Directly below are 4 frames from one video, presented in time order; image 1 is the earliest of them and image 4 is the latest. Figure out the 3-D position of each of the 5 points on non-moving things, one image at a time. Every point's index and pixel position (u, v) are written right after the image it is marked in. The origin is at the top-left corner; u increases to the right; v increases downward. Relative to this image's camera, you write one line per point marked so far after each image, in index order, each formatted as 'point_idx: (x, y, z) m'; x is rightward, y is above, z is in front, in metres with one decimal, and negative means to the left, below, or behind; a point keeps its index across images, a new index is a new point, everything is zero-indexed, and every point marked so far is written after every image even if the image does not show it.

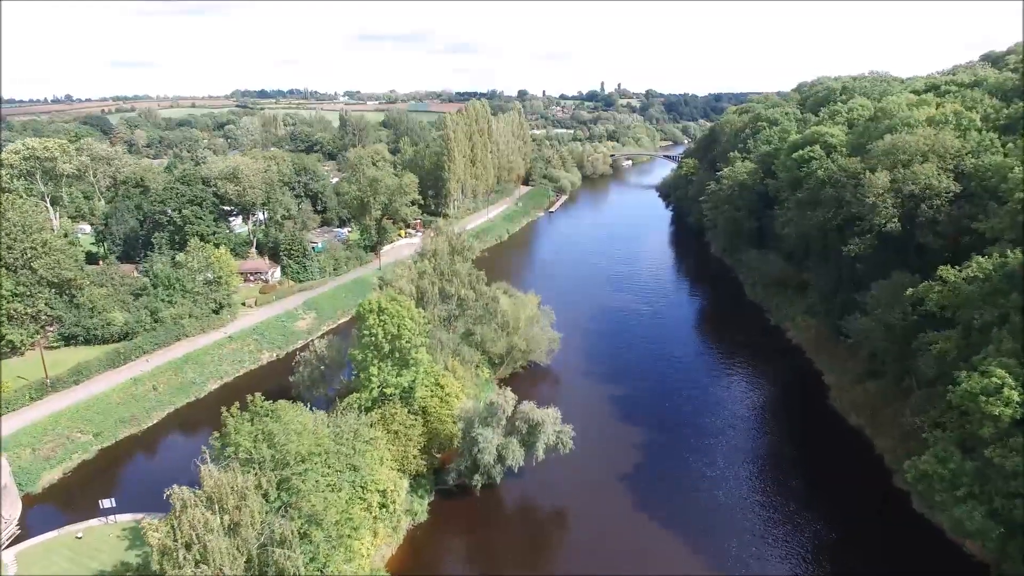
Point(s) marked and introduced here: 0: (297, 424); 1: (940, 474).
0: (-7.2, -4.7, +19.1) m
1: (+13.3, -5.8, +18.0) m
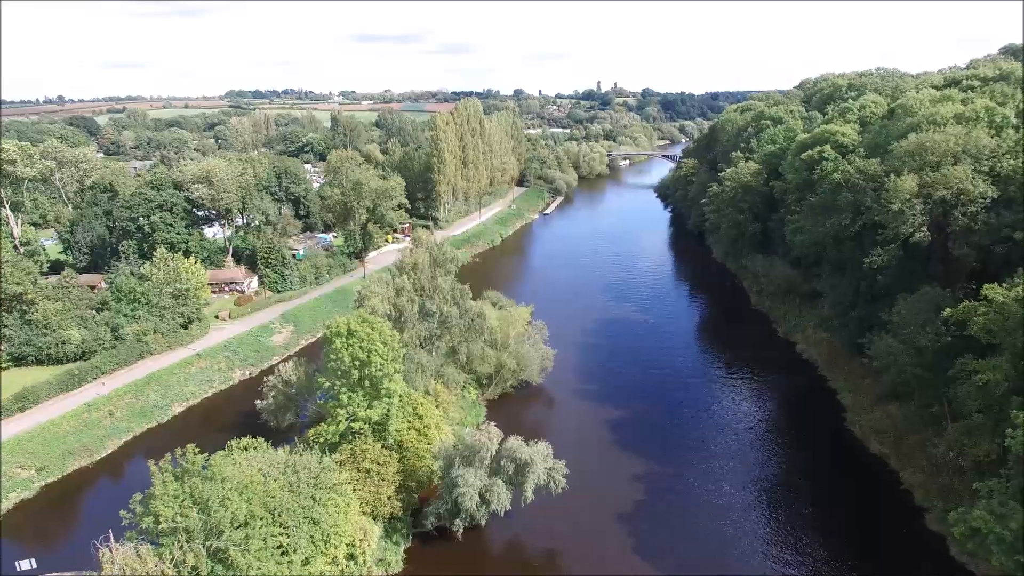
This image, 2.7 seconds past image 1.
0: (-7.7, -5.5, +16.3) m
1: (+12.8, -6.5, +15.3) m
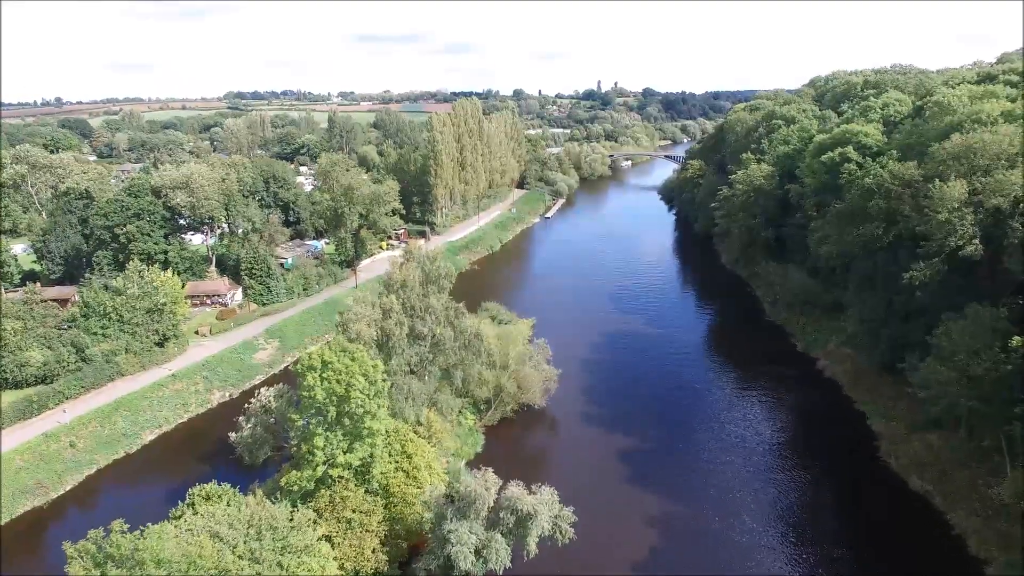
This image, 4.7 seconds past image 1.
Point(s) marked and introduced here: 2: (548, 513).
0: (-7.7, -6.3, +13.7) m
1: (+12.8, -7.2, +12.7) m
2: (+1.2, -7.2, +18.8) m
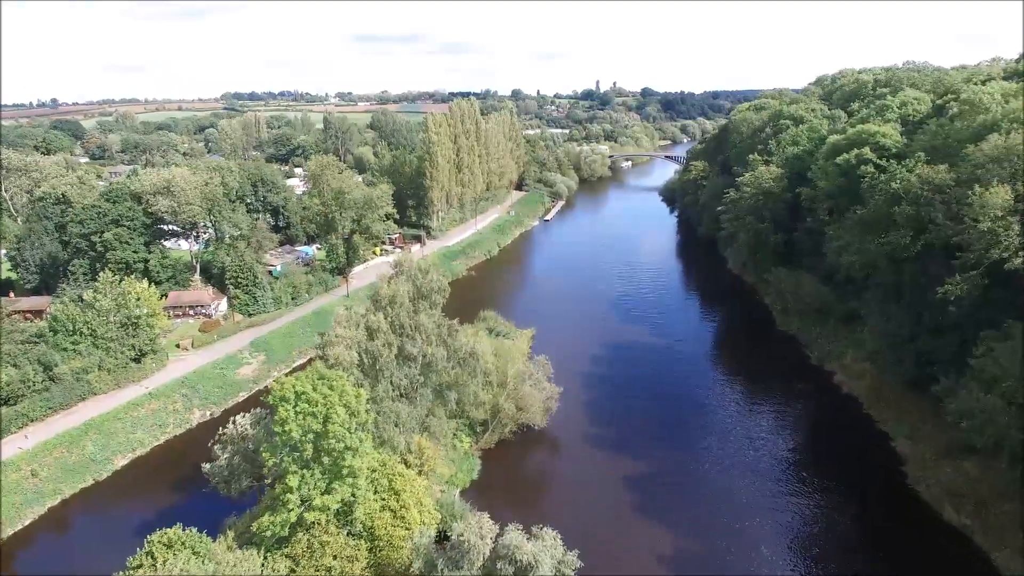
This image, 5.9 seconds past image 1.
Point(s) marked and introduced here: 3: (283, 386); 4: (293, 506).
0: (-7.7, -6.9, +11.7) m
1: (+12.8, -7.8, +10.7) m
2: (+1.1, -7.8, +16.8) m
3: (-6.8, -2.9, +17.6) m
4: (-6.4, -6.4, +17.1) m
